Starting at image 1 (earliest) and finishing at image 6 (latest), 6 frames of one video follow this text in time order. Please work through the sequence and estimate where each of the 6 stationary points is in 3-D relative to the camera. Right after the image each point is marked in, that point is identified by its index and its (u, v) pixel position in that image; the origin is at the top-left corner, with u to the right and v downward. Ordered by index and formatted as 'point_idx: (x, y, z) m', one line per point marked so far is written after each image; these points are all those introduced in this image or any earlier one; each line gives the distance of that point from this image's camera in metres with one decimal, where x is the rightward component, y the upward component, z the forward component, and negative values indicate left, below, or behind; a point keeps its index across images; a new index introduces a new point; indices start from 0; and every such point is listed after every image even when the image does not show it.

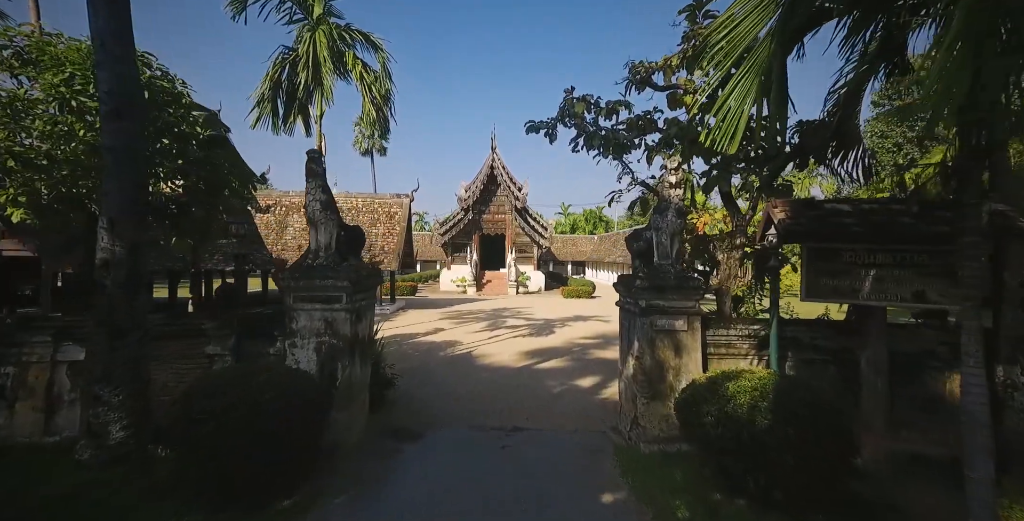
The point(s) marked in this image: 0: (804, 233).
0: (+2.4, +0.2, +3.6) m
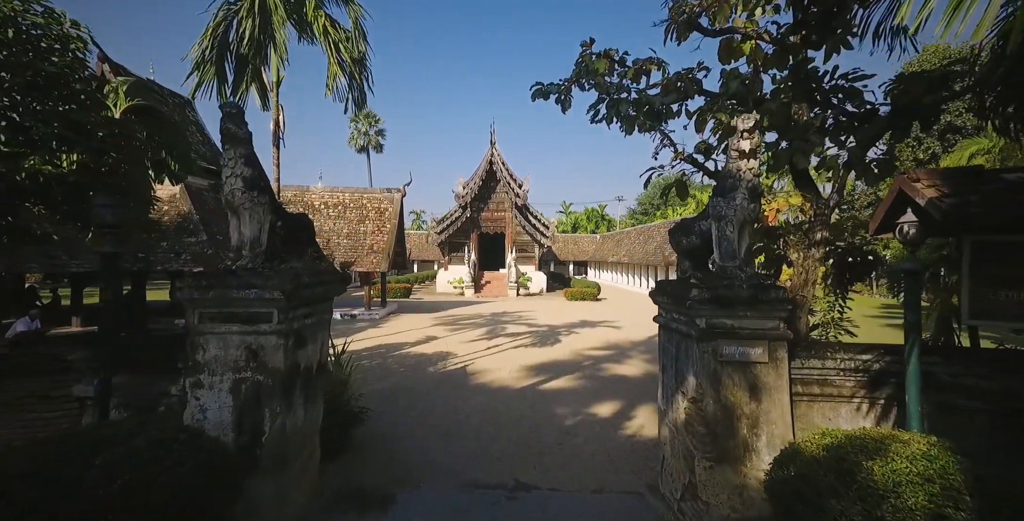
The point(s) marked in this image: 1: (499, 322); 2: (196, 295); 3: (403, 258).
0: (+2.4, +0.2, +2.3) m
1: (-0.4, -2.2, +15.4) m
2: (-2.1, -0.2, +3.0) m
3: (-4.6, +0.1, +18.7) m
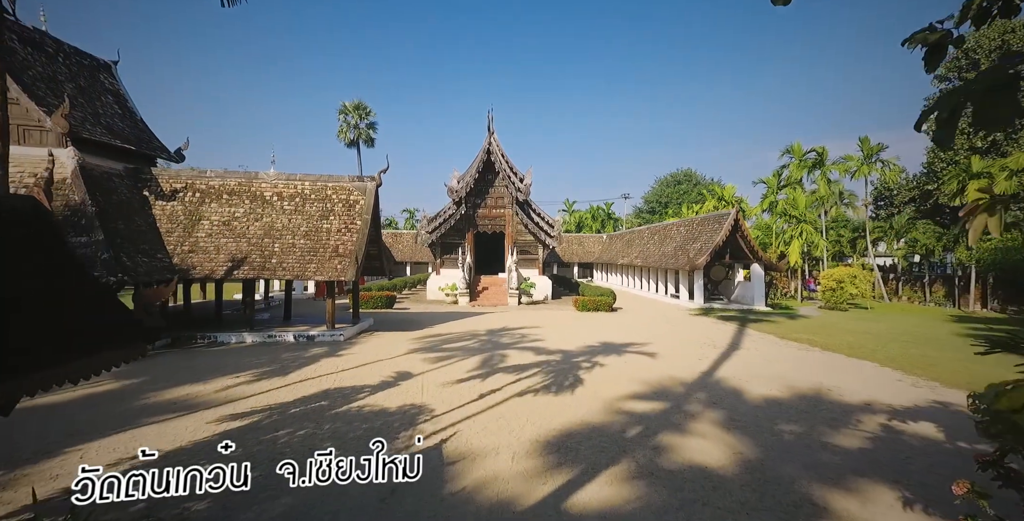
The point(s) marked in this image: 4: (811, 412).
0: (+2.5, +0.1, -1.0) m
1: (-0.4, -2.3, +12.1) m
2: (-2.0, -0.4, -0.4) m
3: (-4.6, 0.0, +15.4) m
4: (+4.4, -2.3, +6.6) m
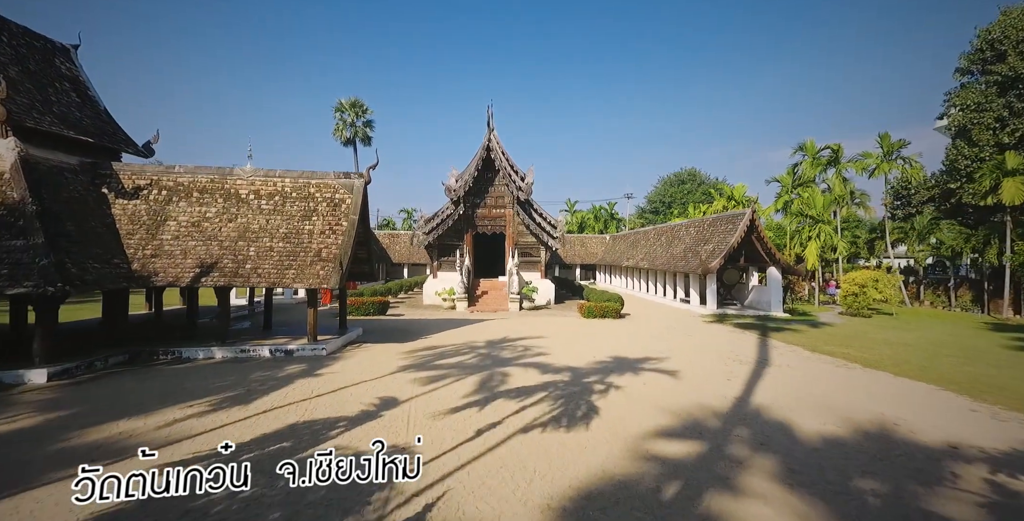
0: (+2.5, 0.0, -2.3) m
1: (-0.4, -2.4, +10.8) m
2: (-2.0, -0.5, -1.7) m
3: (-4.5, -0.2, +14.1) m
4: (+4.5, -2.4, +5.3) m
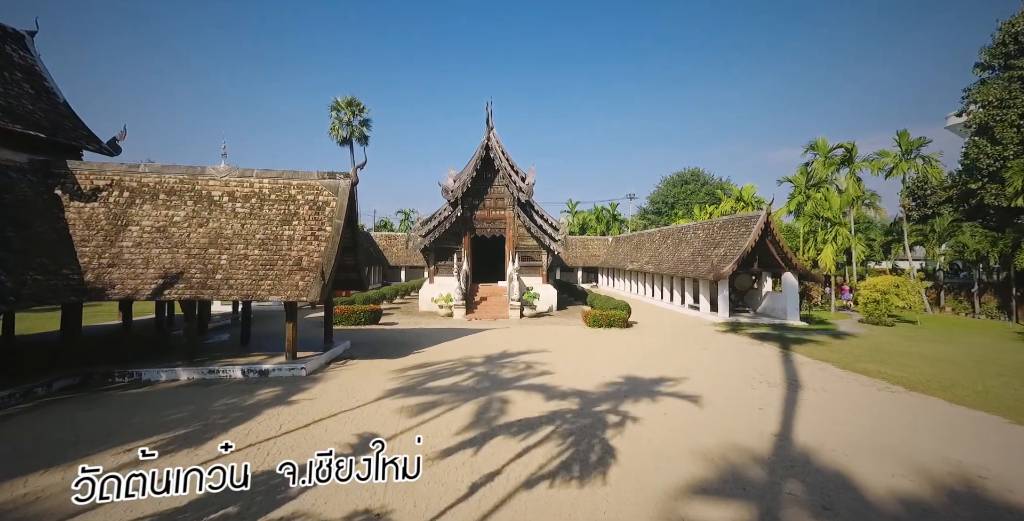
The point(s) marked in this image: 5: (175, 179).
0: (+2.5, -0.3, -3.5) m
1: (-0.3, -2.7, +9.7) m
2: (-2.0, -0.7, -2.8) m
3: (-4.5, -0.4, +12.9) m
4: (+4.5, -2.6, +4.2) m
5: (-8.4, +2.0, +11.1) m
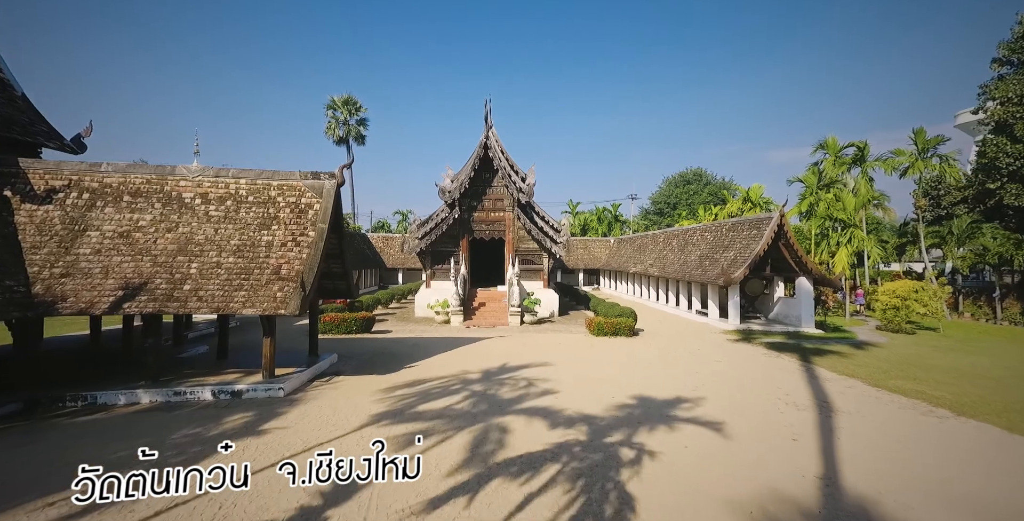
0: (+2.5, -0.4, -4.4) m
1: (-0.3, -2.8, +8.7) m
2: (-2.0, -0.9, -3.8) m
3: (-4.5, -0.6, +12.0) m
4: (+4.5, -2.8, +3.2) m
5: (-8.4, +1.8, +10.1) m
